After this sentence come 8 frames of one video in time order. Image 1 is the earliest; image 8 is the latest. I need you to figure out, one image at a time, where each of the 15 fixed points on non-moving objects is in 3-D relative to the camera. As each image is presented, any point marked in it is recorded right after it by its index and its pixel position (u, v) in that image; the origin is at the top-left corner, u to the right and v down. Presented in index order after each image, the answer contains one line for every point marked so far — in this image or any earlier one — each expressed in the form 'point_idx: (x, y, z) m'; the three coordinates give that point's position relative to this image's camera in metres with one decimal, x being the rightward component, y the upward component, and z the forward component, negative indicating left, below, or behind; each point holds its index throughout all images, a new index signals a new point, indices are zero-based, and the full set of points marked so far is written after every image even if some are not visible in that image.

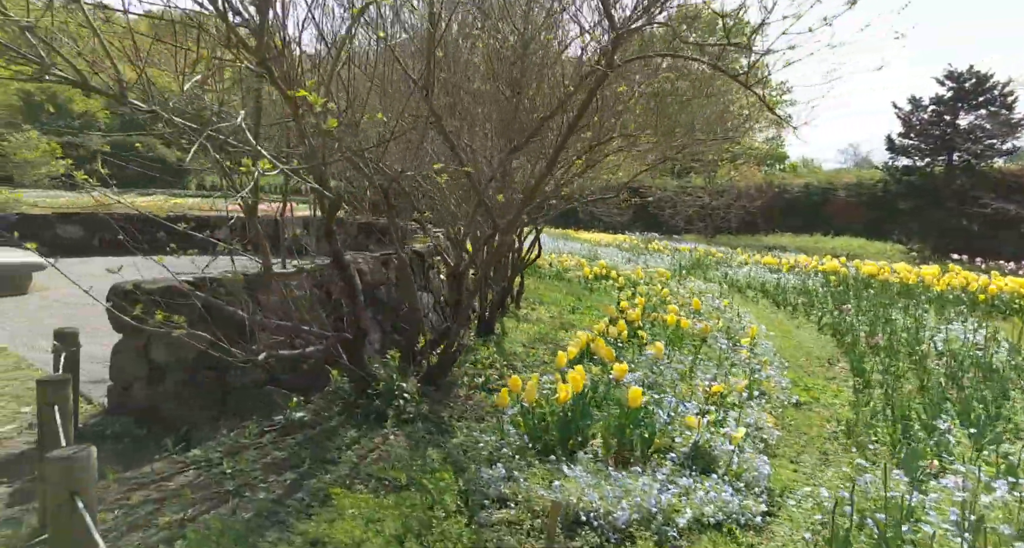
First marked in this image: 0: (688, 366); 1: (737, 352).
0: (+0.7, -0.4, +2.8) m
1: (+1.0, -0.3, +3.1) m
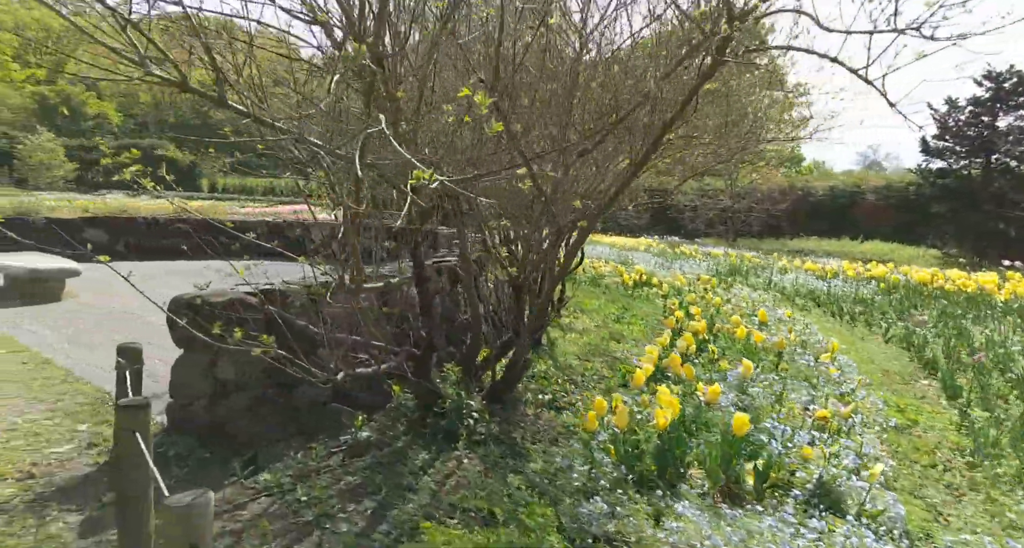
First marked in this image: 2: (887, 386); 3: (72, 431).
0: (+1.0, -0.4, +2.7) m
1: (+1.3, -0.4, +3.0) m
2: (+1.6, -0.5, +3.1) m
3: (-1.8, -0.6, +2.9) m
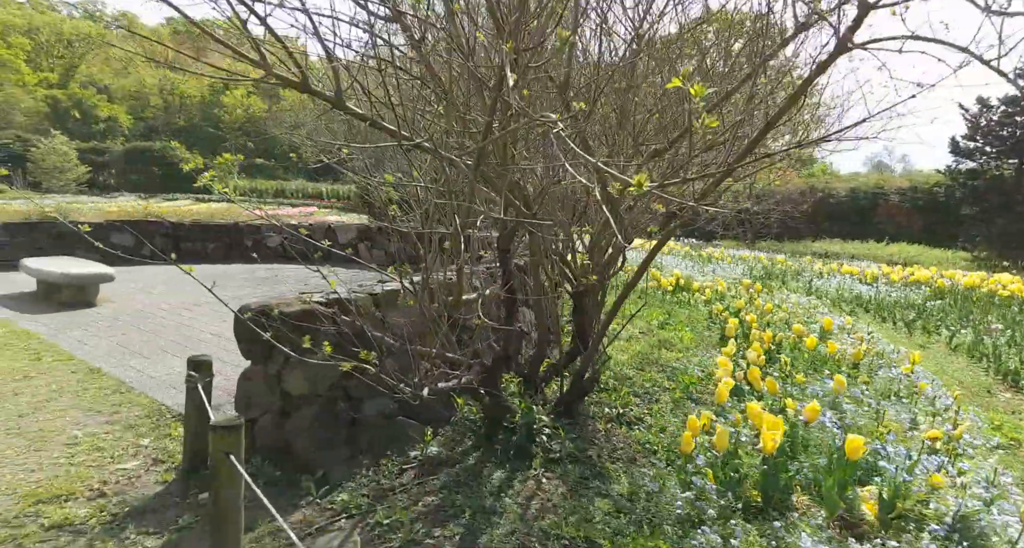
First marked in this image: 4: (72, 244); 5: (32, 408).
0: (+1.3, -0.5, +2.6) m
1: (+1.6, -0.4, +2.9) m
2: (+1.9, -0.5, +3.0) m
3: (-1.5, -0.7, +2.9) m
4: (-5.8, +0.4, +9.7) m
5: (-2.2, -0.6, +3.4) m
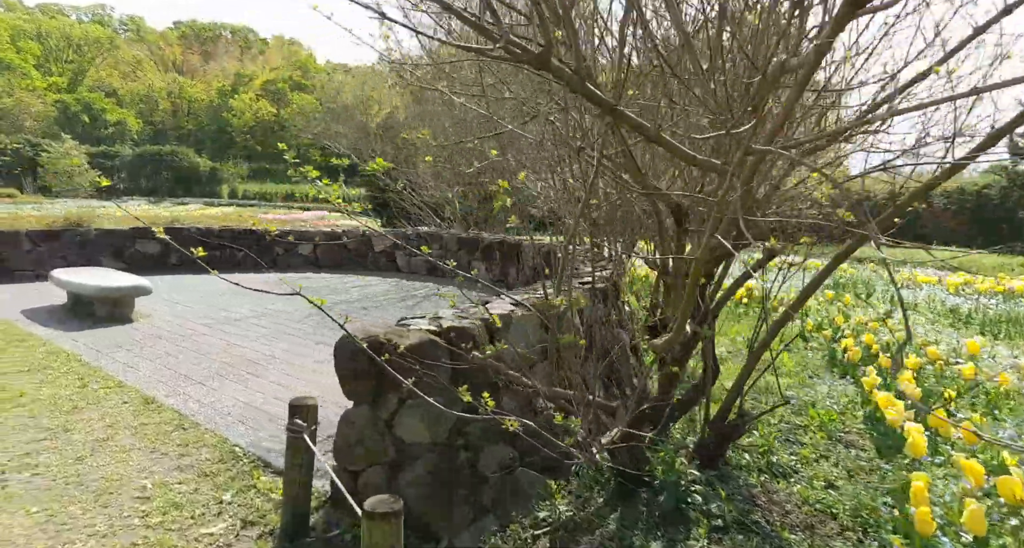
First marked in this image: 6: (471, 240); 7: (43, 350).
0: (+1.7, -0.5, +2.1) m
1: (+2.0, -0.5, +2.4) m
2: (+2.4, -0.6, +2.6) m
3: (-1.0, -0.8, +2.5) m
4: (-5.3, +0.3, +9.3) m
5: (-1.7, -0.7, +3.0) m
6: (-0.5, +0.4, +8.2) m
7: (-3.1, -0.5, +4.9) m
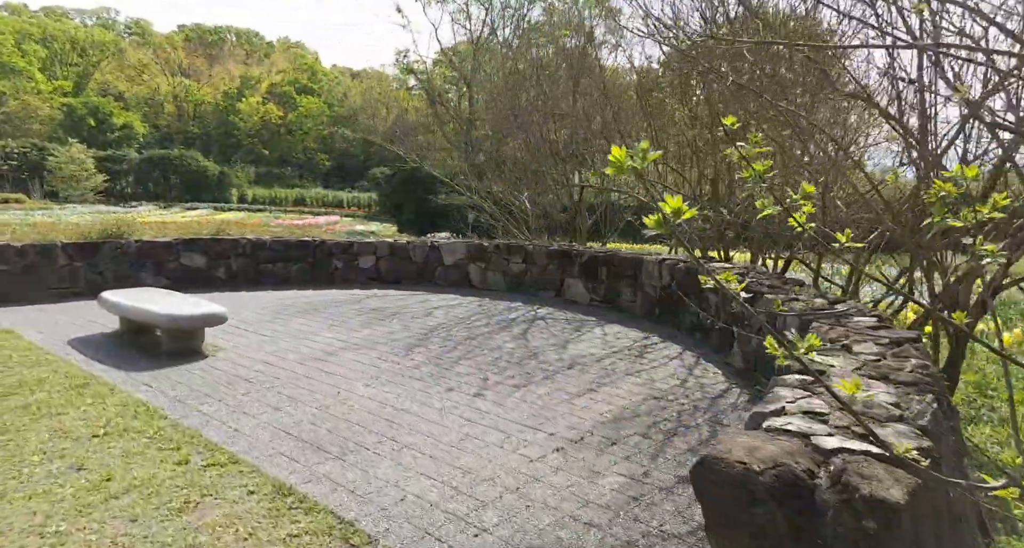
0: (+2.7, -0.7, +1.2) m
1: (+3.0, -0.7, +1.5) m
2: (+3.3, -0.8, +1.6) m
3: (0.0, -0.9, +1.5) m
4: (-4.3, +0.1, +8.4) m
5: (-0.8, -0.9, +2.0) m
6: (+0.5, +0.2, +7.3) m
7: (-2.1, -0.7, +4.0) m
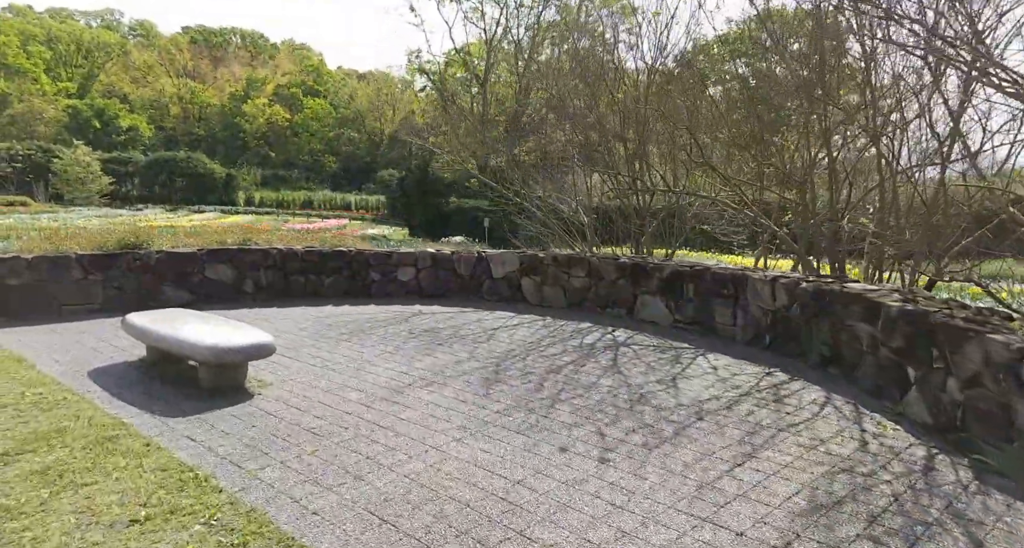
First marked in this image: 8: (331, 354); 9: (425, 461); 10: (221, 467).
0: (+3.3, -0.8, +0.4) m
1: (+3.6, -0.8, +0.7) m
2: (+3.9, -0.9, +0.8) m
3: (+0.5, -1.1, +0.7) m
4: (-3.7, -0.1, +7.7) m
5: (-0.2, -1.0, +1.3) m
6: (+1.1, +0.1, +6.5) m
7: (-1.5, -0.9, +3.2) m
8: (-1.4, -0.6, +5.5) m
9: (-0.4, -0.8, +3.2) m
10: (-1.3, -0.8, +3.2) m
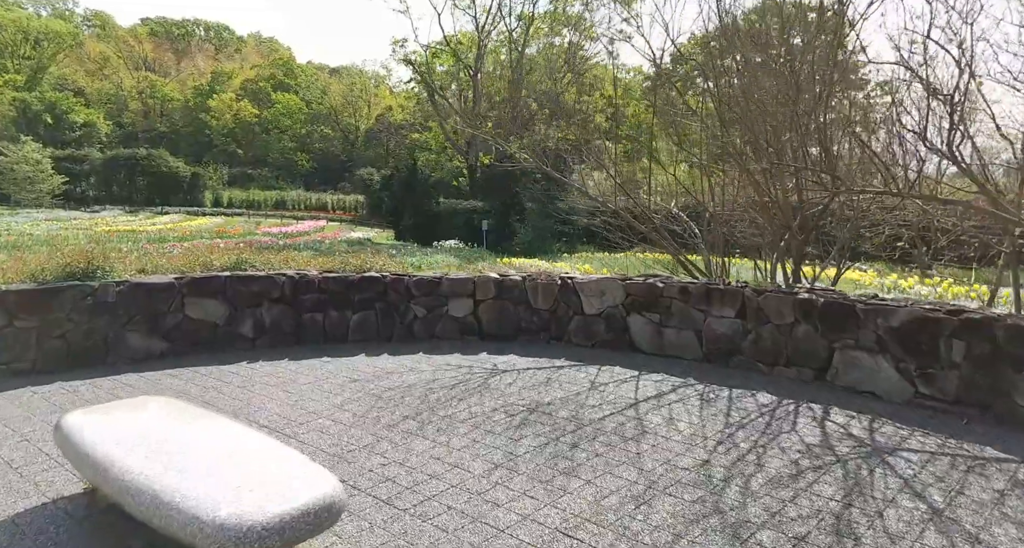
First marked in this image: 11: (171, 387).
0: (+4.4, -1.1, -1.6) m
1: (+4.7, -1.1, -1.3) m
2: (+5.0, -1.2, -1.2) m
3: (+1.6, -1.4, -1.4) m
4: (-2.9, -0.4, +5.3) m
5: (+0.9, -1.3, -0.9) m
6: (+2.0, -0.2, +4.4) m
7: (-0.5, -1.2, +1.0) m
8: (-0.5, -0.9, +3.2) m
9: (+0.6, -1.1, +1.1) m
10: (-0.3, -1.2, +1.0) m
11: (-2.2, -0.7, +4.8) m
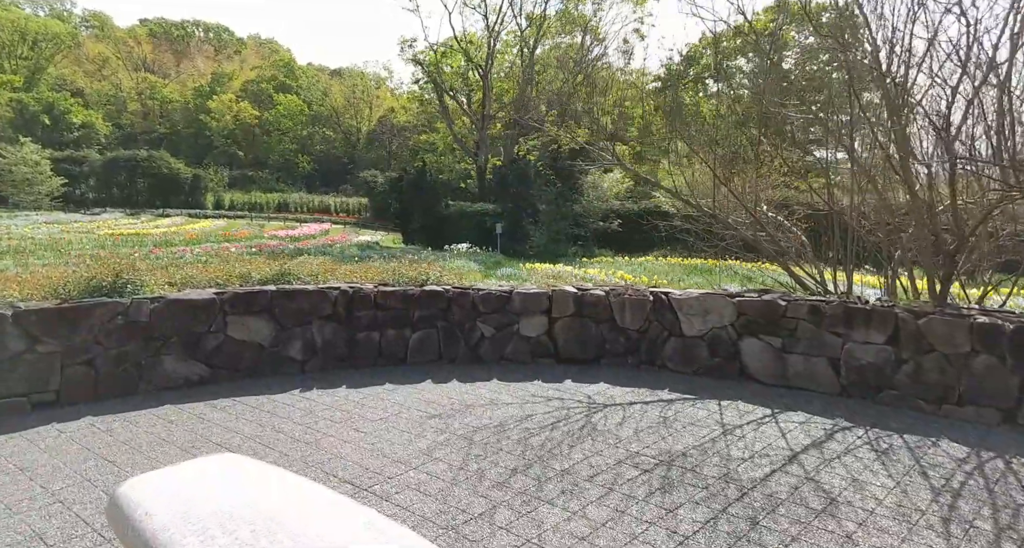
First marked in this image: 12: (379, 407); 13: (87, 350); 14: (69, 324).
0: (+5.0, -1.2, -2.5) m
1: (+5.3, -1.2, -2.1) m
2: (+5.6, -1.3, -2.0) m
3: (+2.3, -1.5, -2.2) m
4: (-2.3, -0.5, +4.5) m
5: (+1.5, -1.4, -1.8) m
6: (+2.6, -0.3, +3.5) m
7: (+0.1, -1.3, +0.1) m
8: (+0.2, -1.0, +2.4) m
9: (+1.2, -1.2, +0.2) m
10: (+0.3, -1.2, +0.1) m
11: (-1.6, -0.8, +3.9) m
12: (-0.8, -0.8, +4.2) m
13: (-2.6, -0.5, +4.3) m
14: (-2.6, -0.3, +4.2) m
